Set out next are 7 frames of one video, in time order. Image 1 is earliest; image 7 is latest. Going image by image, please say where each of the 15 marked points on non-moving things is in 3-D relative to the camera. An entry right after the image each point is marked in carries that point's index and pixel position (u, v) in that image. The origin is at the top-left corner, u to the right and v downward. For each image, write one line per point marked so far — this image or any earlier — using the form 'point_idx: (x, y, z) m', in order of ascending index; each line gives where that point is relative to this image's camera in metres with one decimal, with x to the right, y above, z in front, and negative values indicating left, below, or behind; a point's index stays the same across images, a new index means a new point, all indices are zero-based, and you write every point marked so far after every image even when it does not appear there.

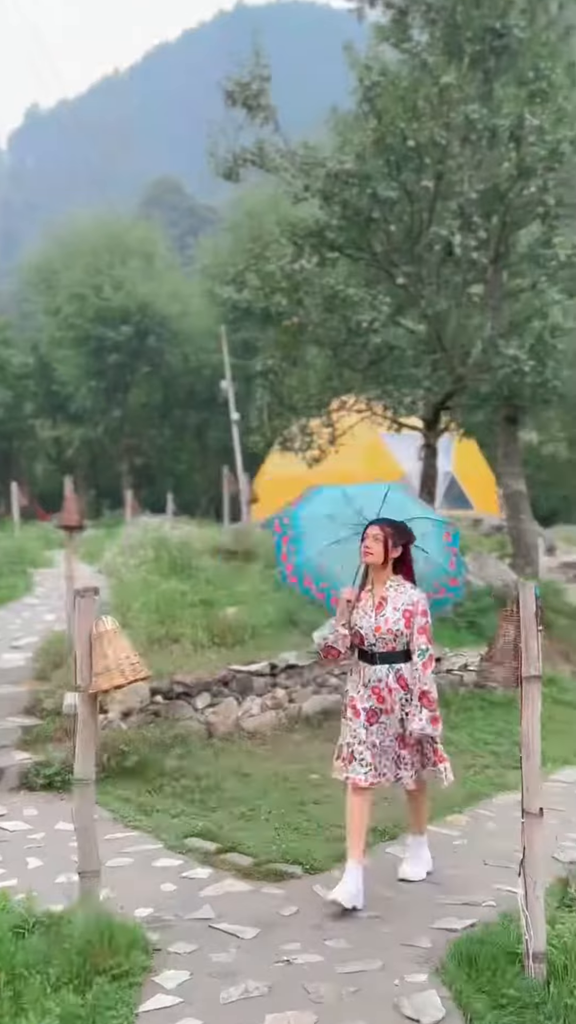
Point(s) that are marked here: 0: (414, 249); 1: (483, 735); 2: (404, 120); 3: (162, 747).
0: (+1.1, +2.4, +9.0) m
1: (+1.5, -1.7, +7.7) m
2: (+1.0, +3.4, +8.8) m
3: (-0.8, -1.5, +6.6) m
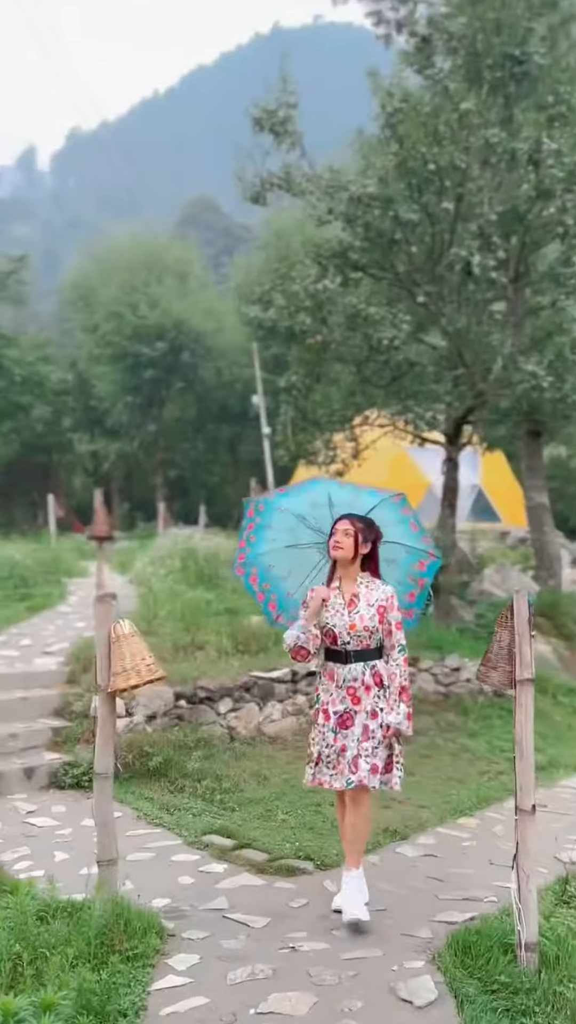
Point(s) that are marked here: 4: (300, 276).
0: (+1.3, +2.2, +9.3) m
1: (+1.7, -1.8, +7.8) m
2: (+1.2, +3.3, +9.0) m
3: (-0.7, -1.6, +6.9) m
4: (+0.1, +2.3, +10.0) m
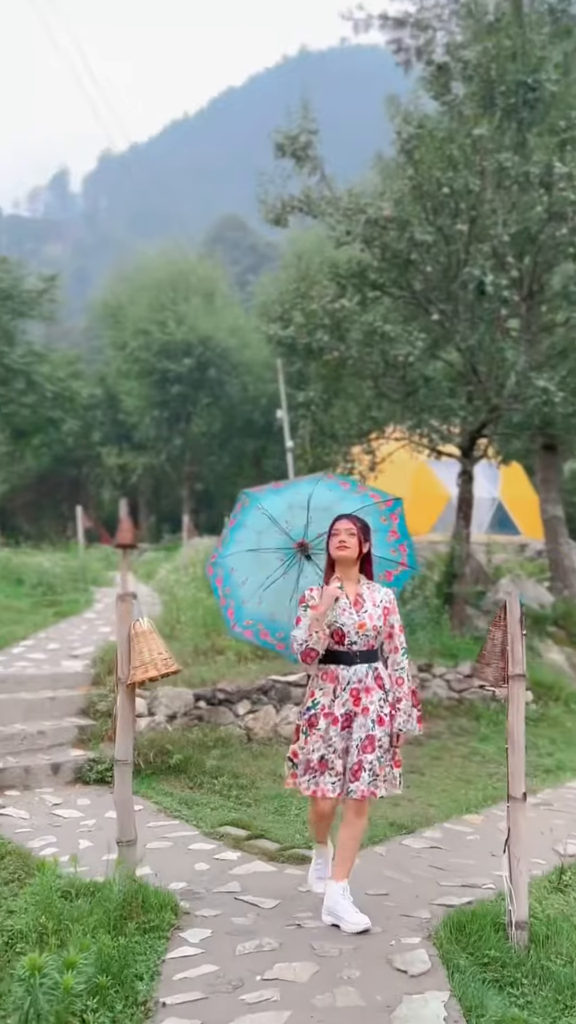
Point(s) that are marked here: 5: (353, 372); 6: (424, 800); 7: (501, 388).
0: (+1.5, +2.1, +9.6) m
1: (+1.8, -1.9, +8.1) m
2: (+1.4, +3.2, +9.4) m
3: (-0.6, -1.7, +7.2) m
4: (+0.3, +2.2, +10.3) m
5: (+0.7, +1.4, +10.0) m
6: (+0.9, -1.9, +6.7) m
7: (+2.0, +1.2, +9.4) m
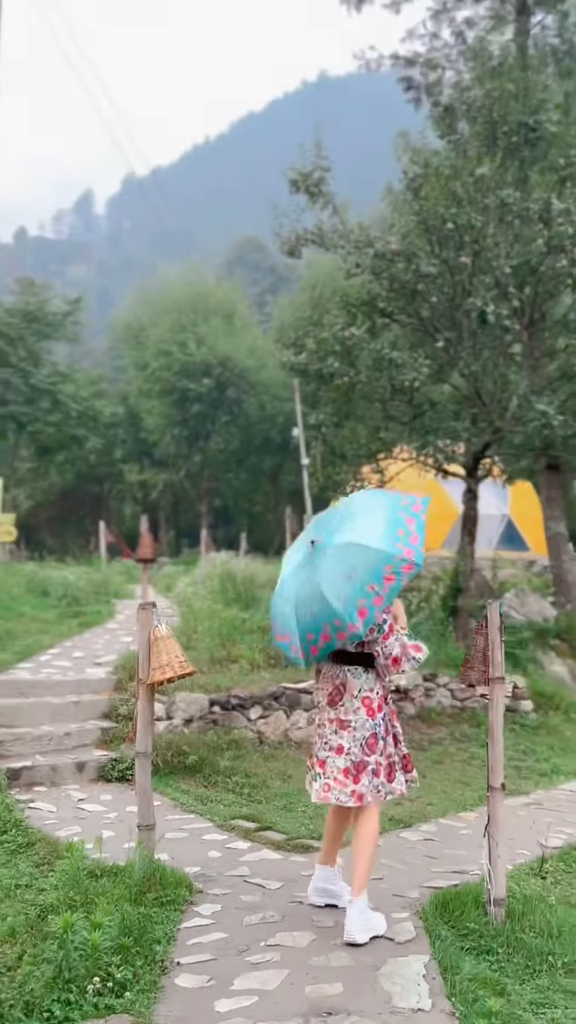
0: (+1.7, +2.0, +10.1) m
1: (+1.9, -2.0, +8.5) m
2: (+1.5, +3.0, +9.9) m
3: (-0.5, -1.8, +7.7) m
4: (+0.5, +2.0, +10.8) m
5: (+0.8, +1.2, +10.6) m
6: (+1.0, -2.0, +7.2) m
7: (+2.1, +1.0, +9.9) m
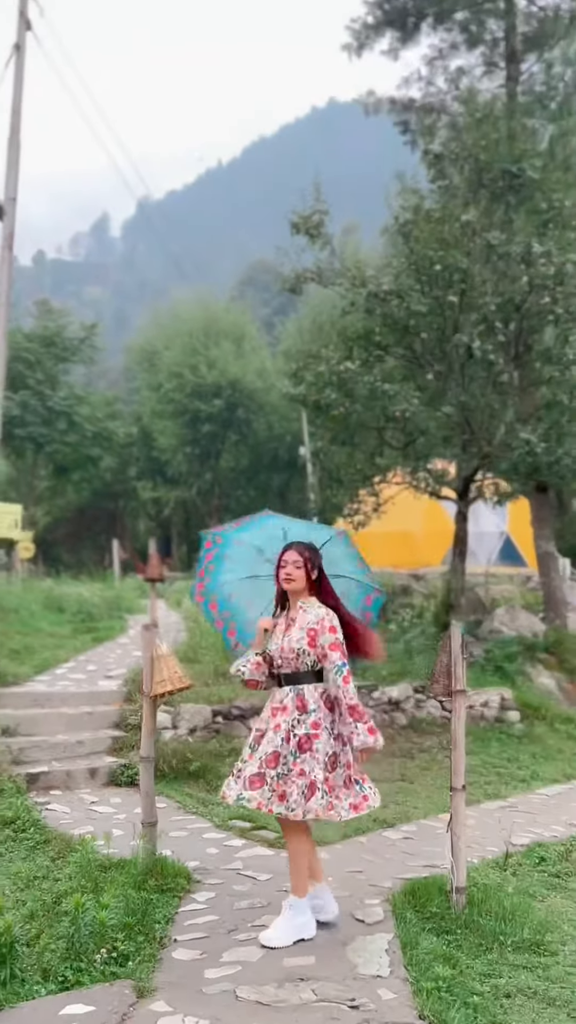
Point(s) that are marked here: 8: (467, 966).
0: (+1.7, +1.7, +10.7) m
1: (+1.9, -2.2, +9.1) m
2: (+1.5, +2.8, +10.5) m
3: (-0.6, -2.0, +8.3) m
4: (+0.5, +1.8, +11.5) m
5: (+0.8, +1.0, +11.2) m
6: (+0.9, -2.2, +7.8) m
7: (+2.1, +0.8, +10.5) m
8: (+0.8, -2.1, +4.6) m
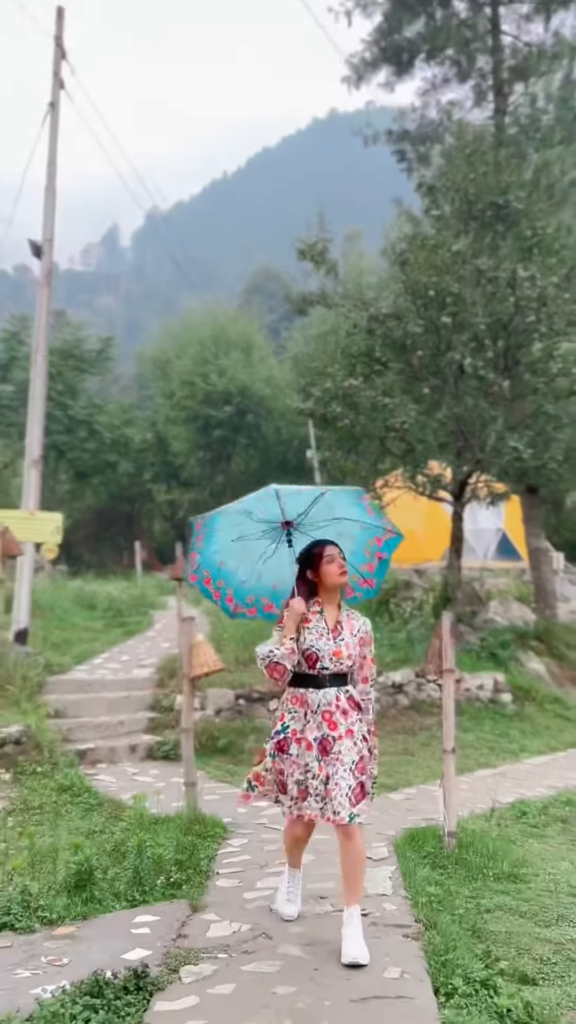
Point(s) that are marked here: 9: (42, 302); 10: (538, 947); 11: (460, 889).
0: (+1.8, +1.7, +11.8) m
1: (+2.0, -2.2, +10.2) m
2: (+1.6, +2.8, +11.6) m
3: (-0.4, -2.1, +9.4) m
4: (+0.6, +1.7, +12.6) m
5: (+0.9, +1.0, +12.3) m
6: (+1.1, -2.3, +8.9) m
7: (+2.2, +0.8, +11.6) m
8: (+0.9, -2.1, +5.7) m
9: (-2.7, +2.3, +10.9) m
10: (+1.2, -2.1, +4.9) m
11: (+1.0, -2.1, +5.7) m
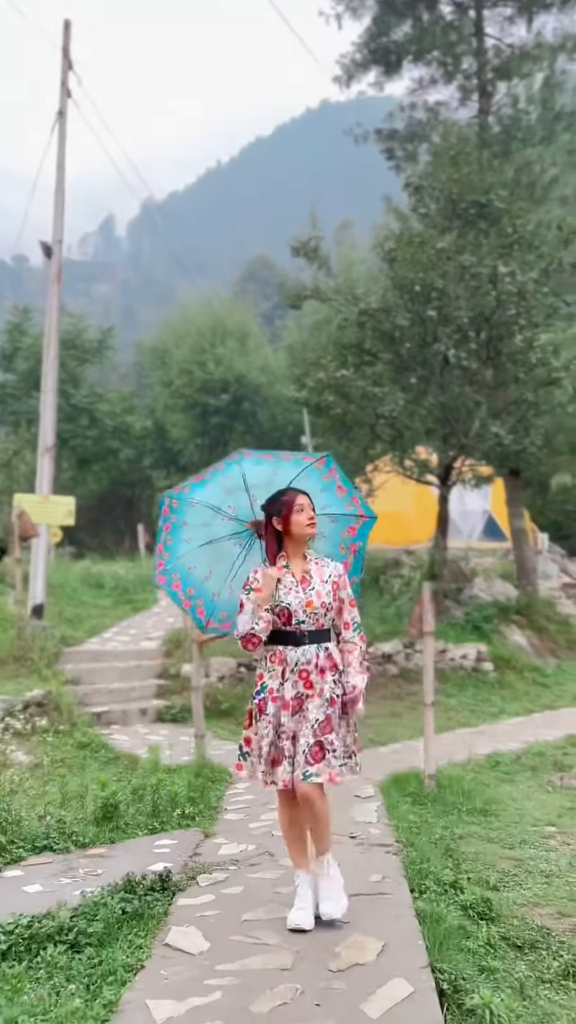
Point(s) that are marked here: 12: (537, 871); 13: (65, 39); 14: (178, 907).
0: (+1.7, +1.9, +12.6) m
1: (+2.0, -2.0, +11.0) m
2: (+1.6, +3.0, +12.4) m
3: (-0.4, -1.9, +10.2) m
4: (+0.5, +2.0, +13.3) m
5: (+0.9, +1.2, +13.0) m
6: (+1.1, -2.1, +9.7) m
7: (+2.2, +1.0, +12.4) m
8: (+0.9, -2.0, +6.5) m
9: (-2.7, +2.5, +11.6) m
10: (+1.2, -2.0, +5.7) m
11: (+1.0, -2.0, +6.5) m
12: (+1.4, -2.0, +5.6) m
13: (-2.6, +5.5, +11.8) m
14: (-0.5, -1.9, +4.8) m
